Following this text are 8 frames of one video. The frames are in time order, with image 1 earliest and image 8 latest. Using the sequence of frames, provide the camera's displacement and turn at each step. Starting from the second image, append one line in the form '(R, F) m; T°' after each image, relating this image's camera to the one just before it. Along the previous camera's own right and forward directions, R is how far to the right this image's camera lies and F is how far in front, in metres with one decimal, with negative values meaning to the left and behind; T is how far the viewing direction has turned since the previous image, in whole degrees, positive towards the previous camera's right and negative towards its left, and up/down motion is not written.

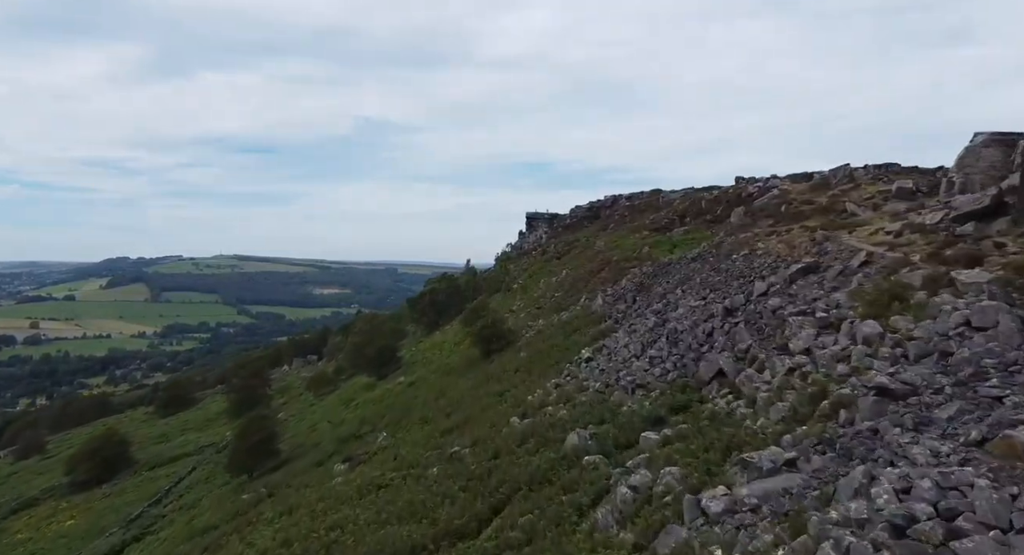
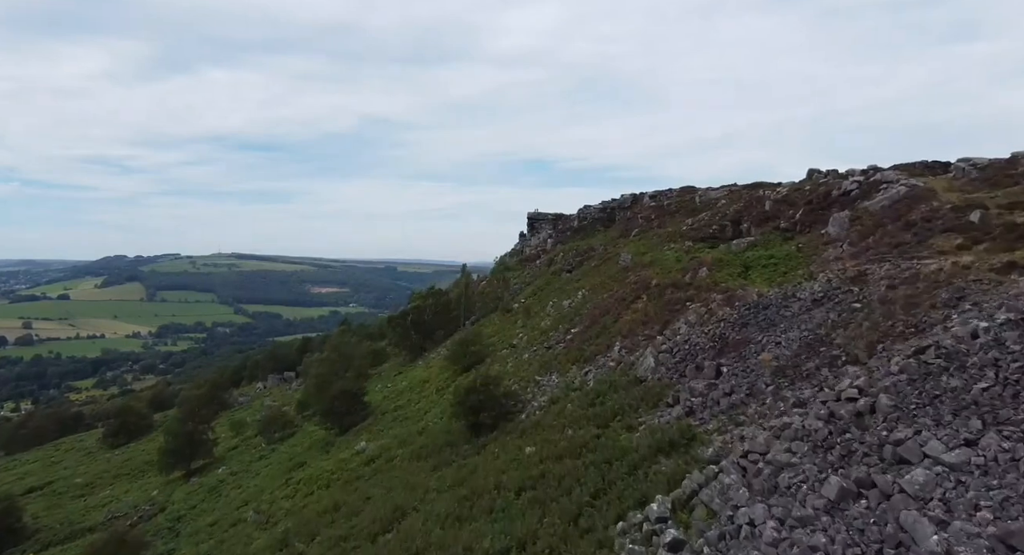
(0.0, +10.2) m; 0°
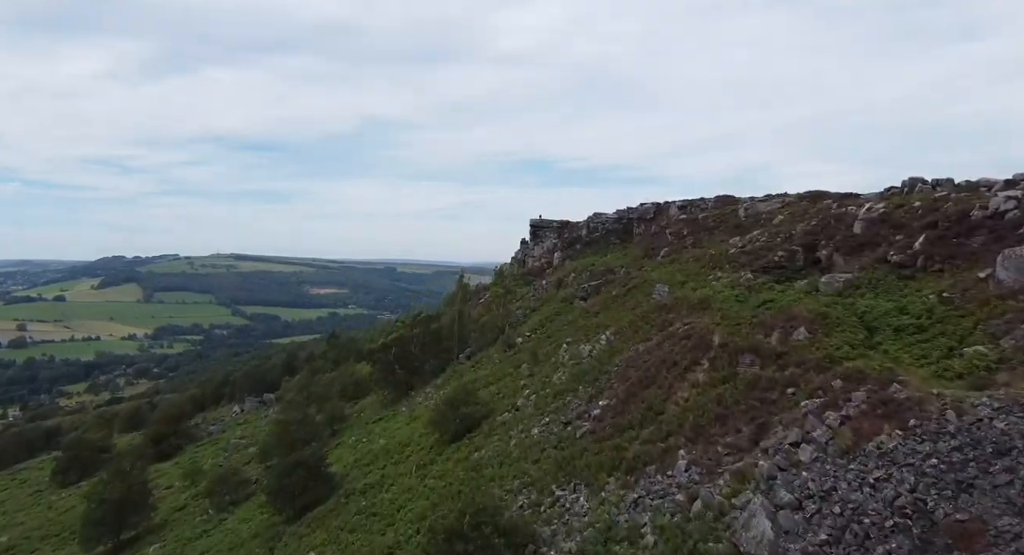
(-0.2, +7.8) m; 0°
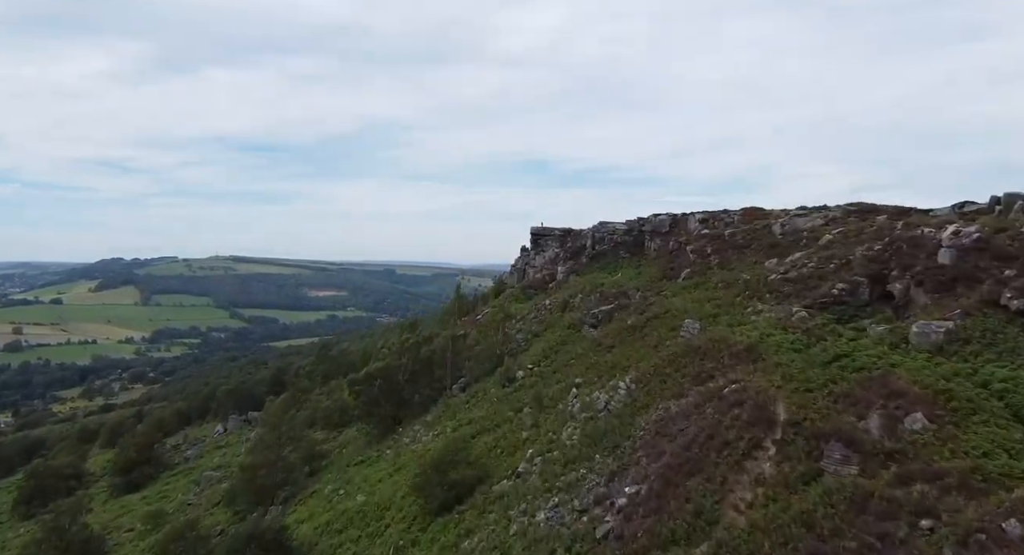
(0.0, +4.7) m; 0°
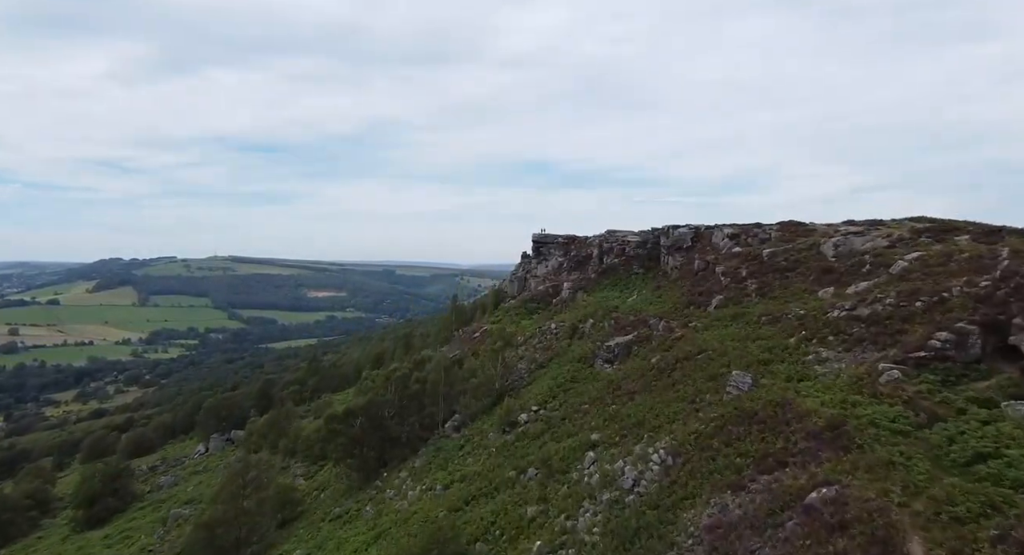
(-0.1, +4.8) m; 0°
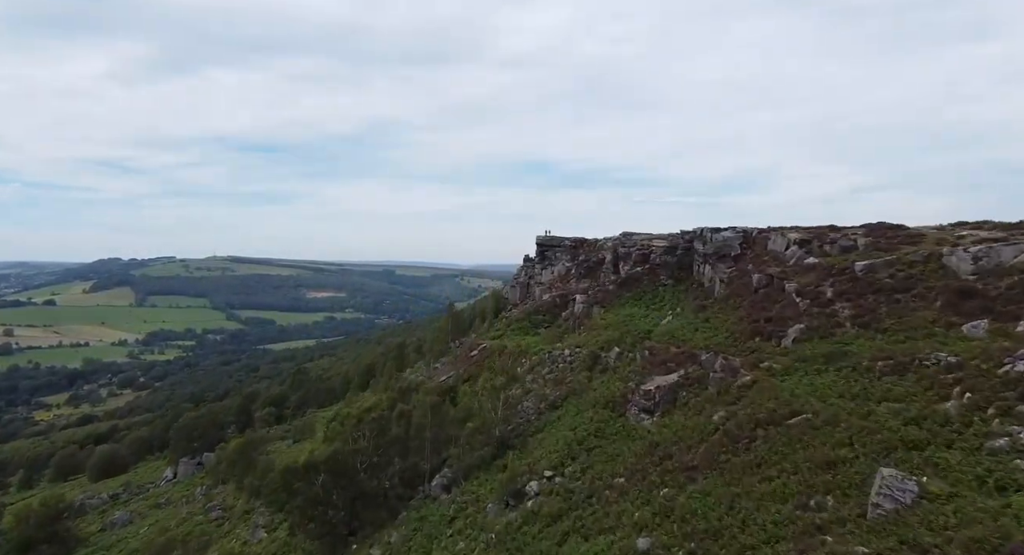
(-0.2, +7.2) m; 0°
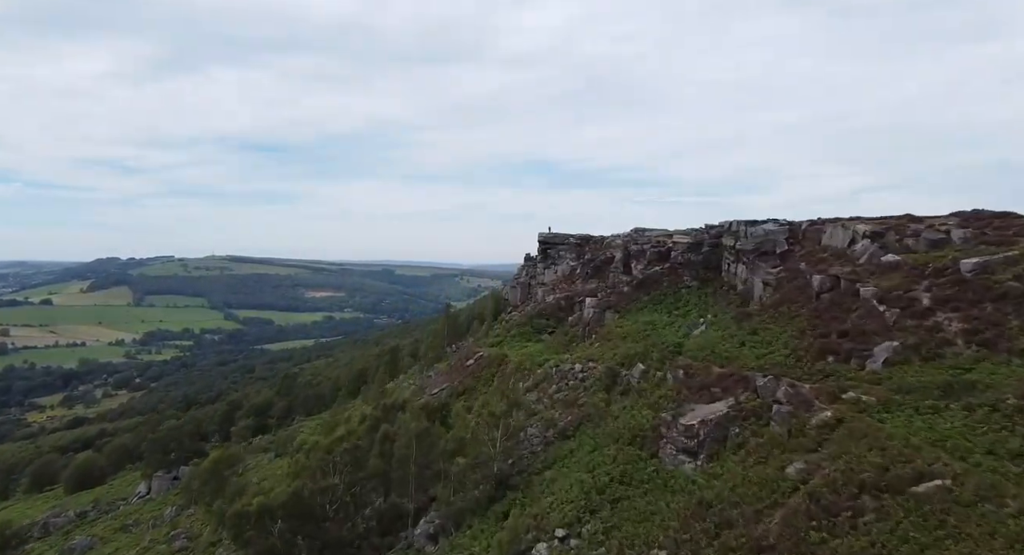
(-0.1, +4.9) m; 0°
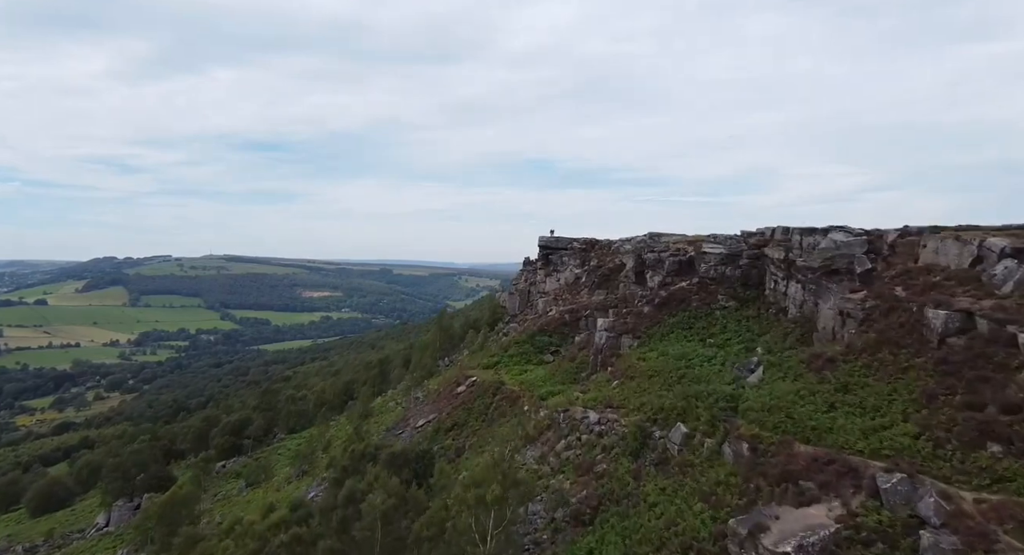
(+0.1, +5.9) m; 0°
